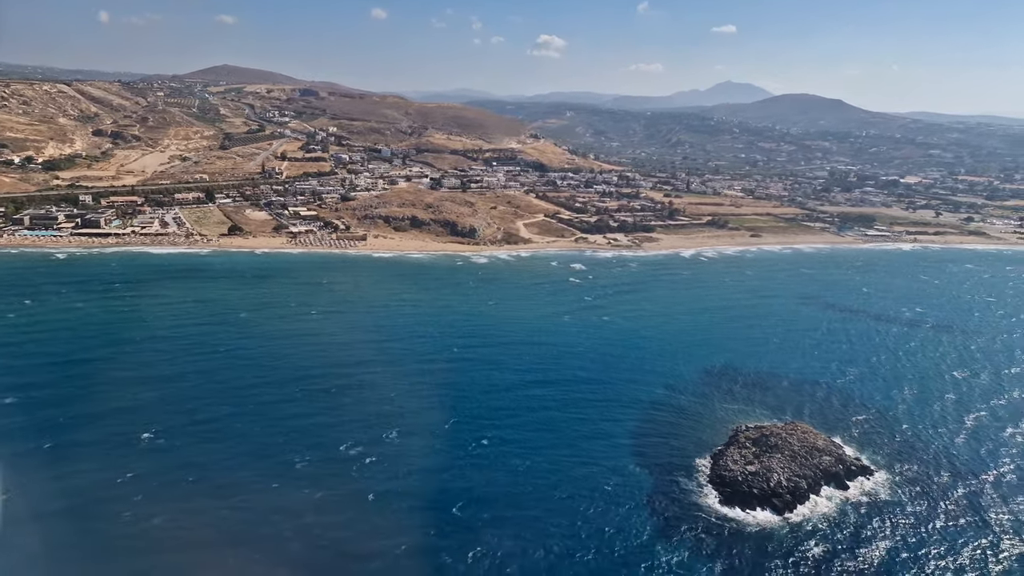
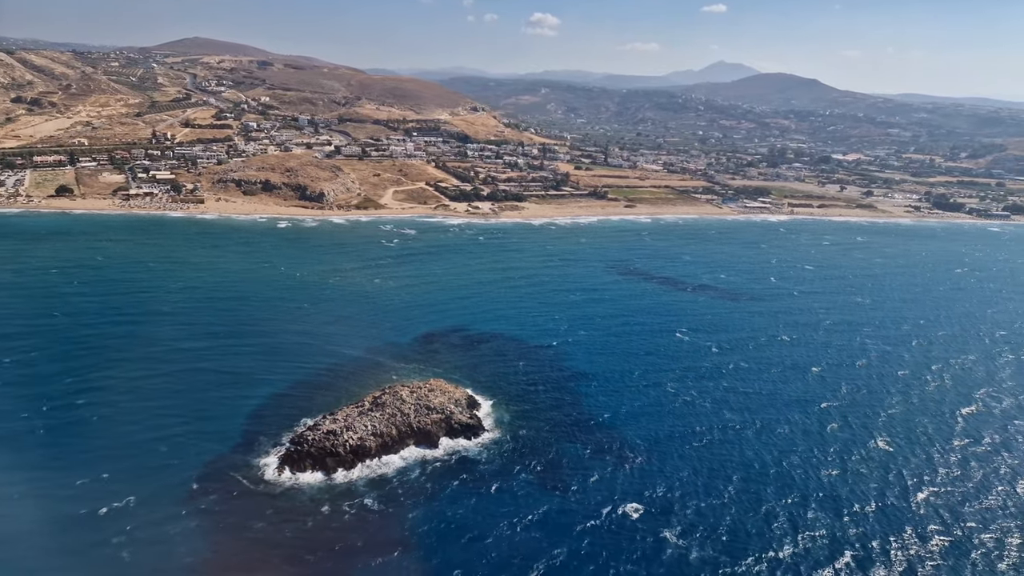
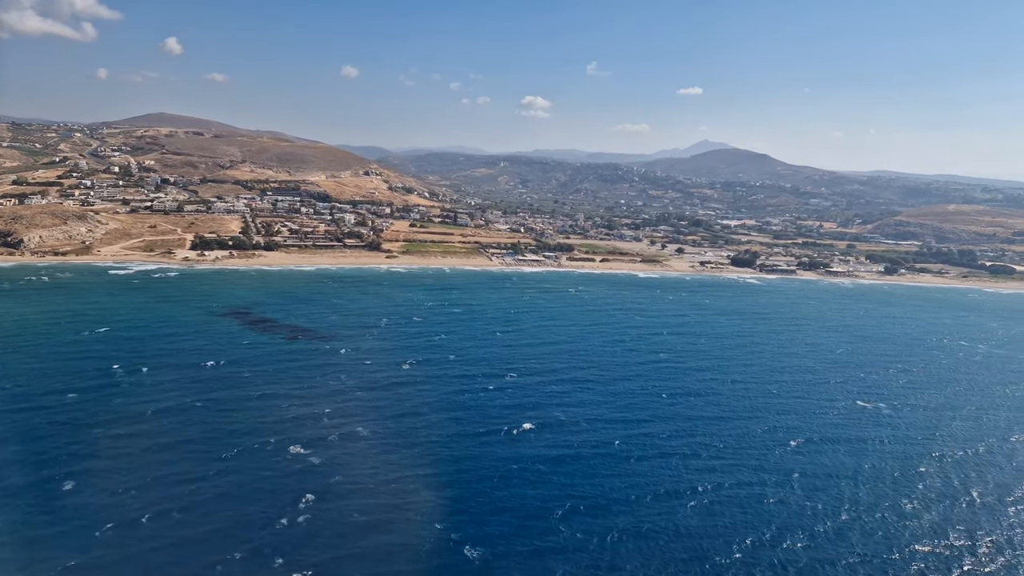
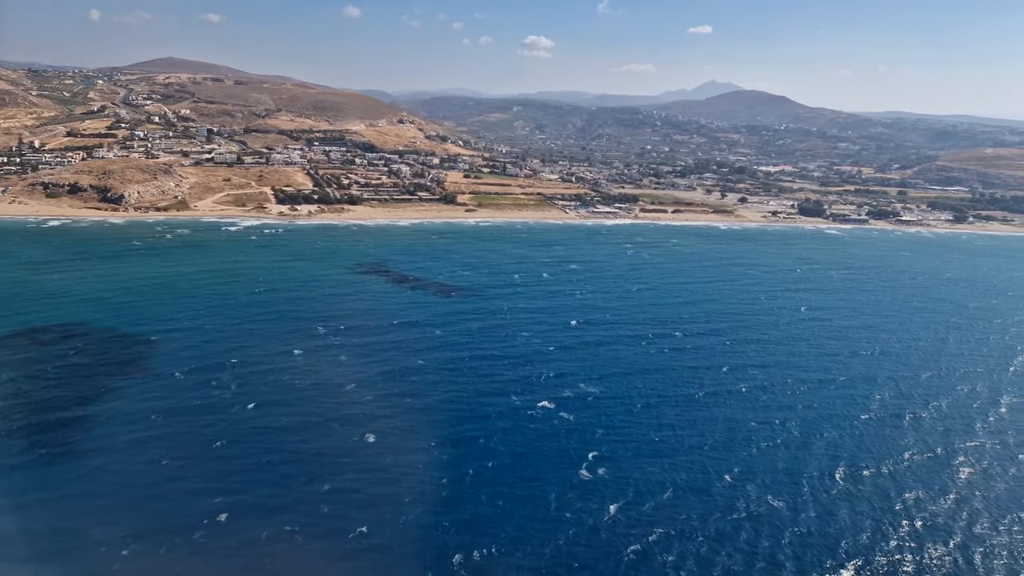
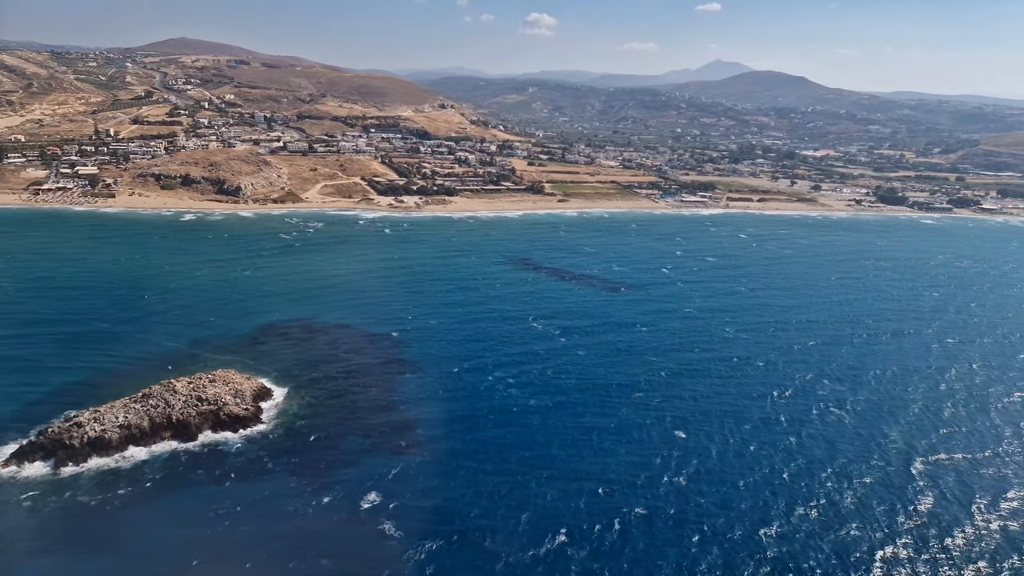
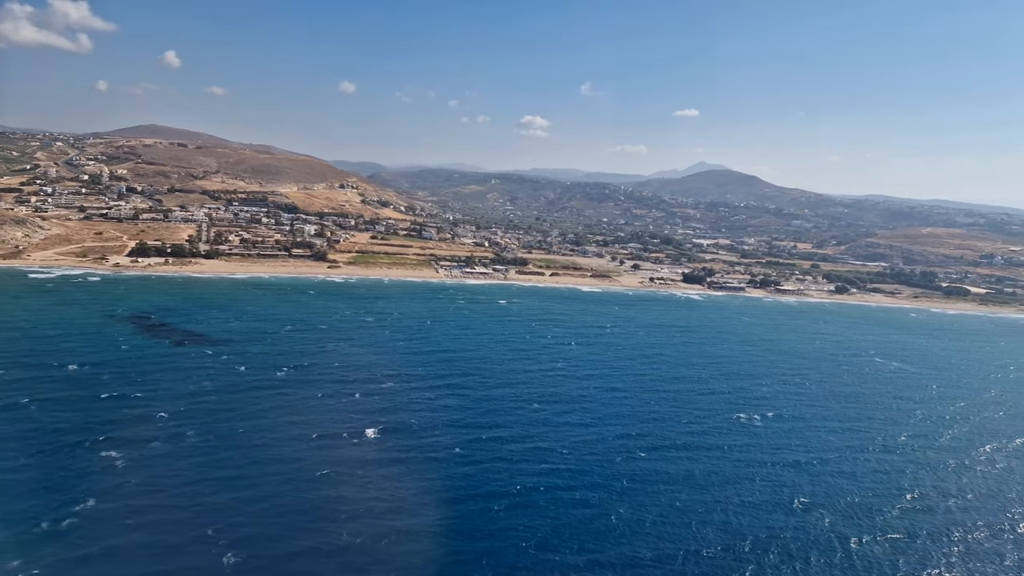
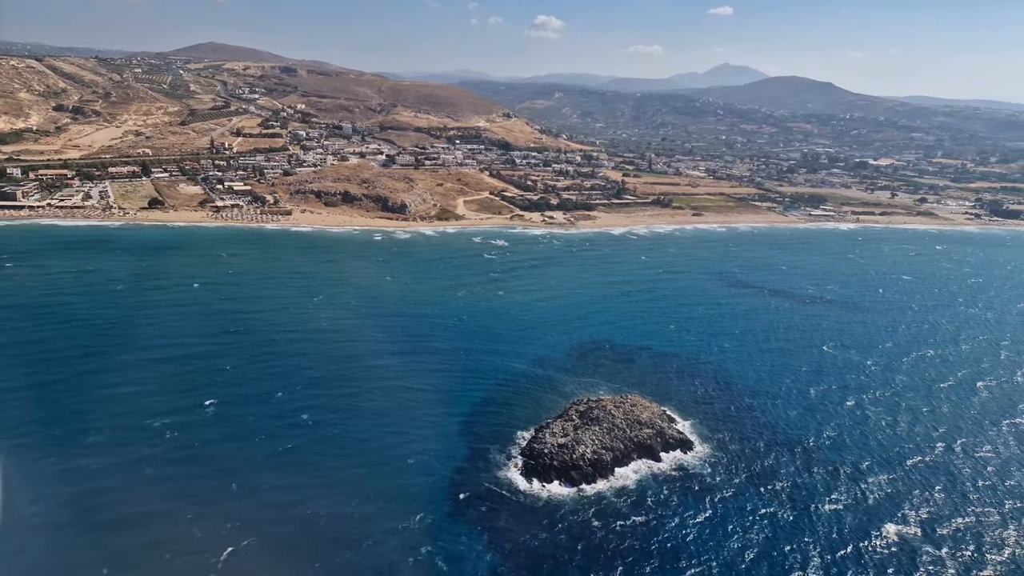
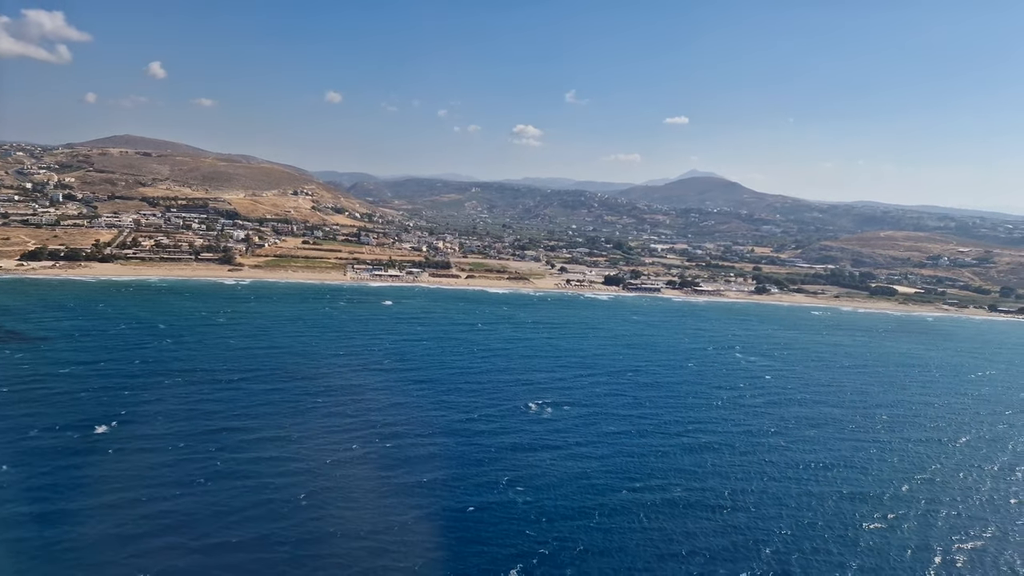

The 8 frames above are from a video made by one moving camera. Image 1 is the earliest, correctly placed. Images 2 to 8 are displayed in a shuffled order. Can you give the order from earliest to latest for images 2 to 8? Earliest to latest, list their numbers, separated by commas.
7, 2, 5, 4, 3, 6, 8
